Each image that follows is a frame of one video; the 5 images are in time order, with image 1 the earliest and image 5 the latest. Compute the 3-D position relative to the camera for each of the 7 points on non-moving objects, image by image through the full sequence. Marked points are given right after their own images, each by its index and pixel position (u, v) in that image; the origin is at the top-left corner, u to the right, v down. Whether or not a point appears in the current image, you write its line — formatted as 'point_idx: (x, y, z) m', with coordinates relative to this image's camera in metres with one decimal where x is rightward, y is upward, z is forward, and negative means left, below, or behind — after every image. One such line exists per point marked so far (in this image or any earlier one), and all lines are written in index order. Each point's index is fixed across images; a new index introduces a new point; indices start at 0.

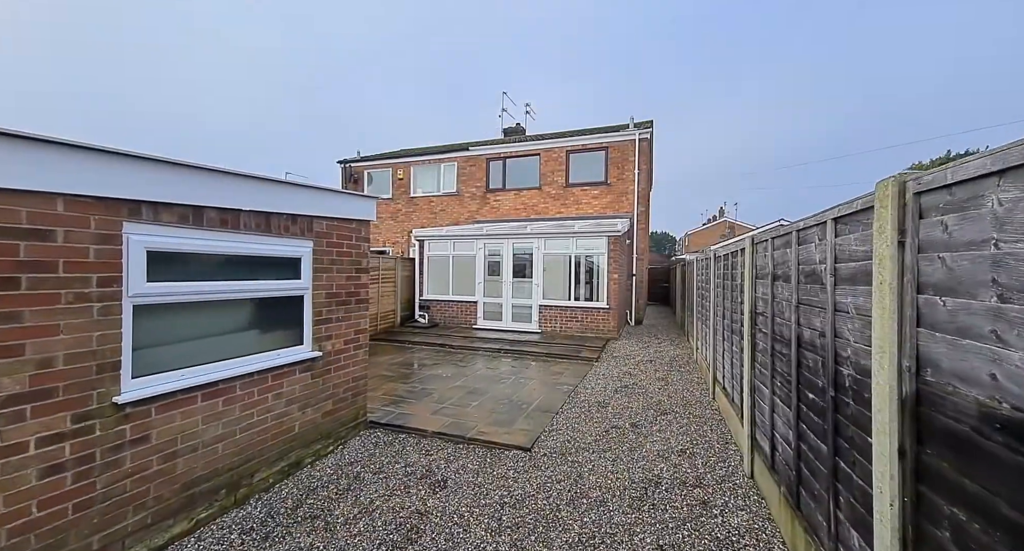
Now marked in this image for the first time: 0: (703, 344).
0: (+2.9, -1.0, +6.3) m
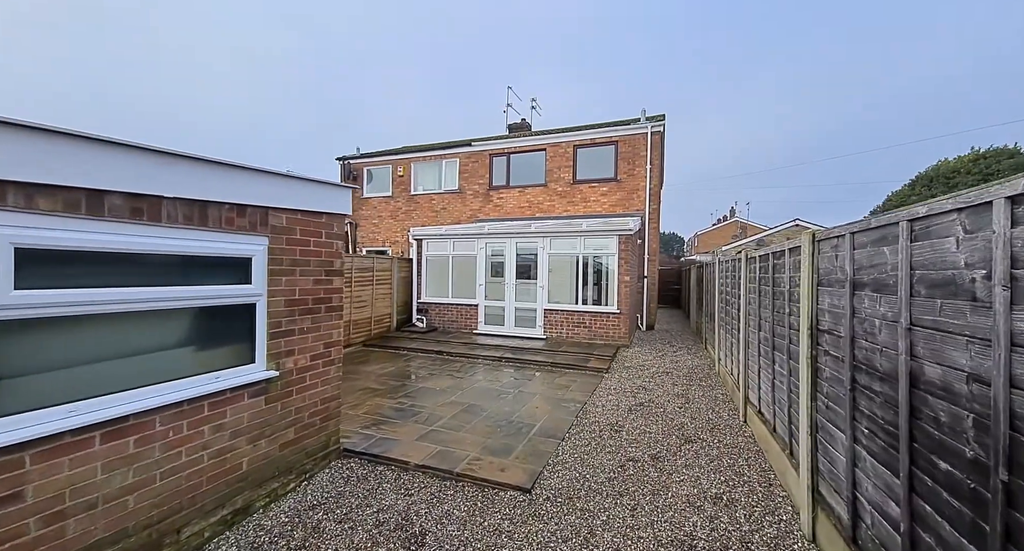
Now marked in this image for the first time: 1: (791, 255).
0: (+2.9, -1.1, +5.6) m
1: (+2.1, +0.1, +3.1) m
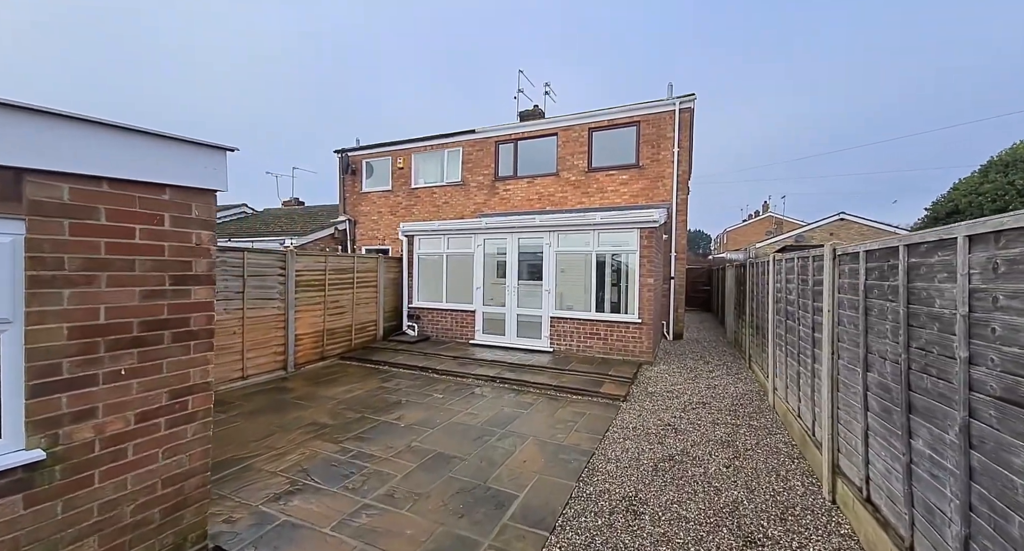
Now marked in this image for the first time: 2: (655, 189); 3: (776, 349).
0: (+2.7, -1.1, +4.0) m
1: (+1.8, +0.1, +1.6) m
2: (+3.3, +2.0, +9.8) m
3: (+3.0, -0.8, +4.8) m
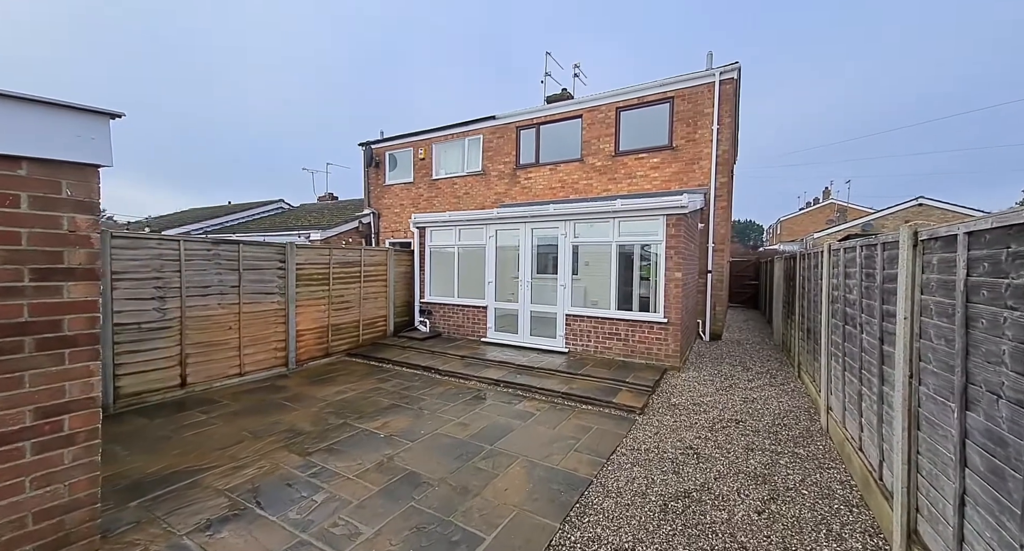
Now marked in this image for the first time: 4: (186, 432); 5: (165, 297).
0: (+2.6, -1.1, +3.2) m
1: (+1.4, +0.1, +0.9) m
2: (+3.7, +2.2, +8.8) m
3: (+2.9, -0.8, +3.9) m
4: (-3.3, -1.6, +4.3) m
5: (-4.3, -0.3, +5.3) m
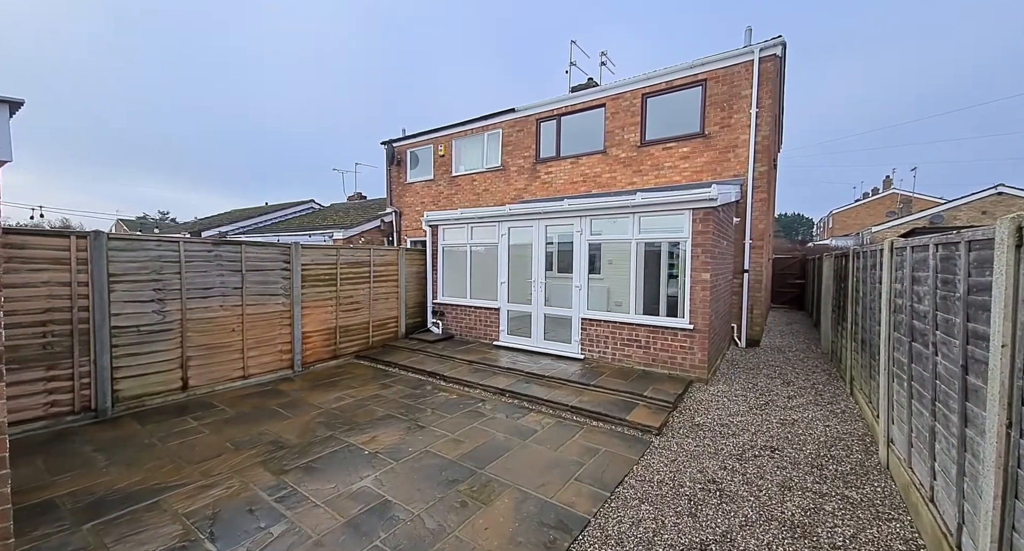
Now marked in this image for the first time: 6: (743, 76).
0: (+2.5, -1.1, +2.5) m
1: (+1.1, +0.1, +0.3) m
2: (+4.1, +2.2, +8.0) m
3: (+2.9, -0.8, +3.2) m
4: (-3.3, -1.6, +4.1) m
5: (-4.3, -0.3, +5.2) m
6: (+4.3, +3.7, +7.8) m
